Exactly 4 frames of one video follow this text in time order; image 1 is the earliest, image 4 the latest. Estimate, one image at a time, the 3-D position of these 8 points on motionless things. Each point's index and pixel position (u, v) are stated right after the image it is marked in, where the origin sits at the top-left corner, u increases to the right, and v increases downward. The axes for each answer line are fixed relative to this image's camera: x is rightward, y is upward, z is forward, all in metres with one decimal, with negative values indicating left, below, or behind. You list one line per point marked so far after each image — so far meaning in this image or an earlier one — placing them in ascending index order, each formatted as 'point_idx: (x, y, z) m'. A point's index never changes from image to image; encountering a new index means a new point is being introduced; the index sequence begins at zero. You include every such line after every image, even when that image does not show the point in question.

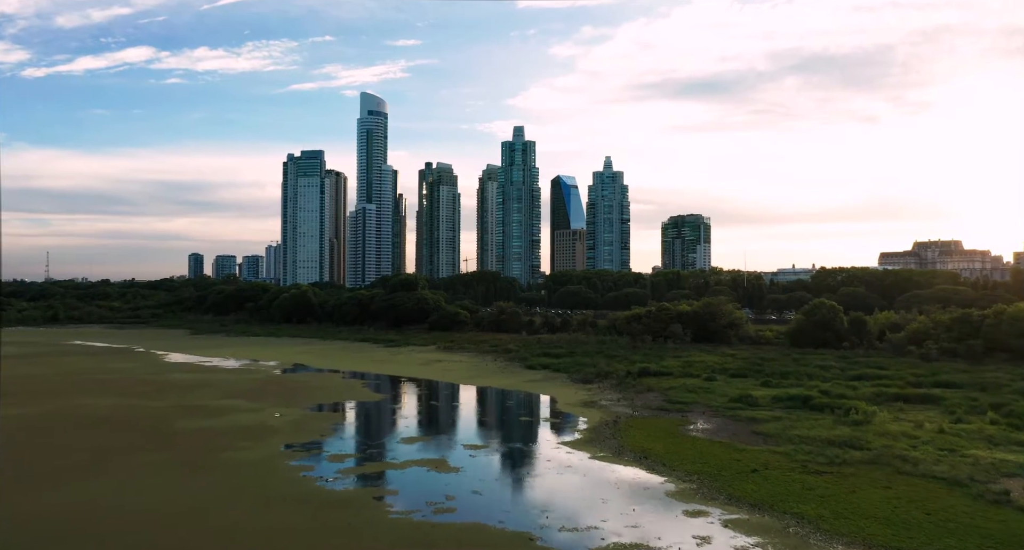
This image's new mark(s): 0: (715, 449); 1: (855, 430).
0: (+5.2, -4.4, +17.9) m
1: (+9.7, -4.4, +19.9) m
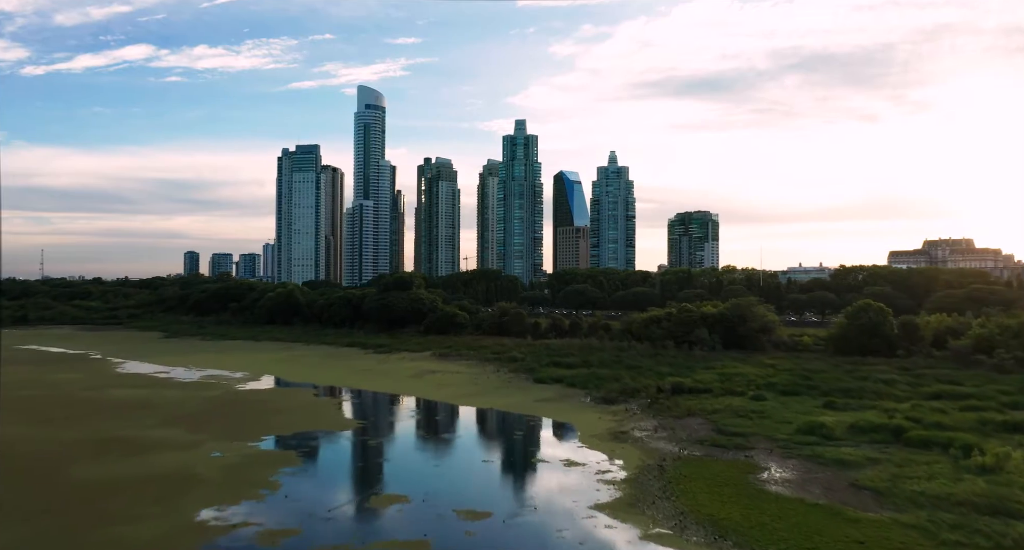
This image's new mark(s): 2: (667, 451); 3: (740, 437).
0: (+5.4, -4.3, +12.6) m
1: (+10.0, -4.3, +14.6) m
2: (+3.9, -4.4, +17.6) m
3: (+6.2, -4.4, +18.9) m
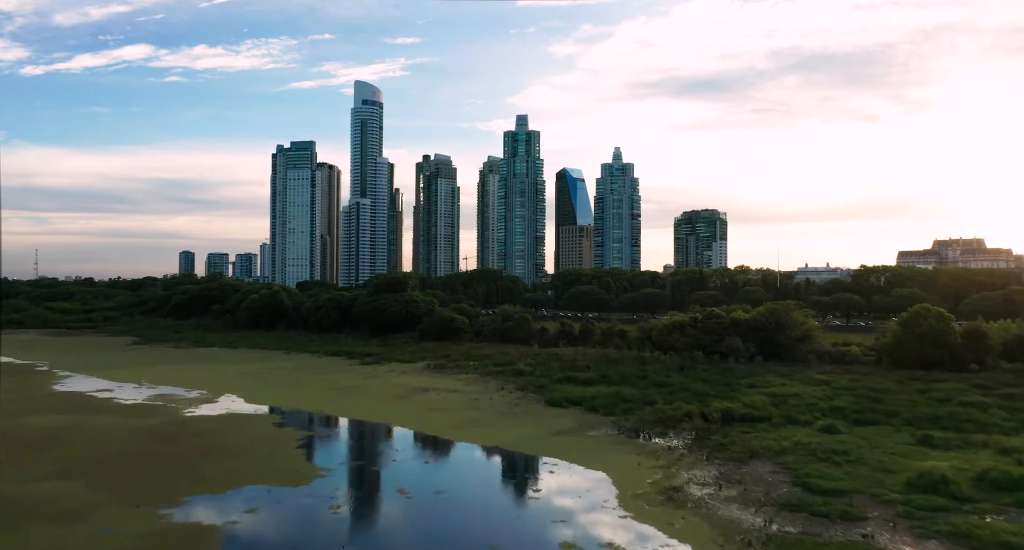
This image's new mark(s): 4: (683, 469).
0: (+5.7, -4.4, +7.6) m
1: (+10.3, -4.3, +9.6) m
2: (+4.2, -4.4, +12.5) m
3: (+6.5, -4.4, +13.9) m
4: (+4.0, -4.4, +16.2) m
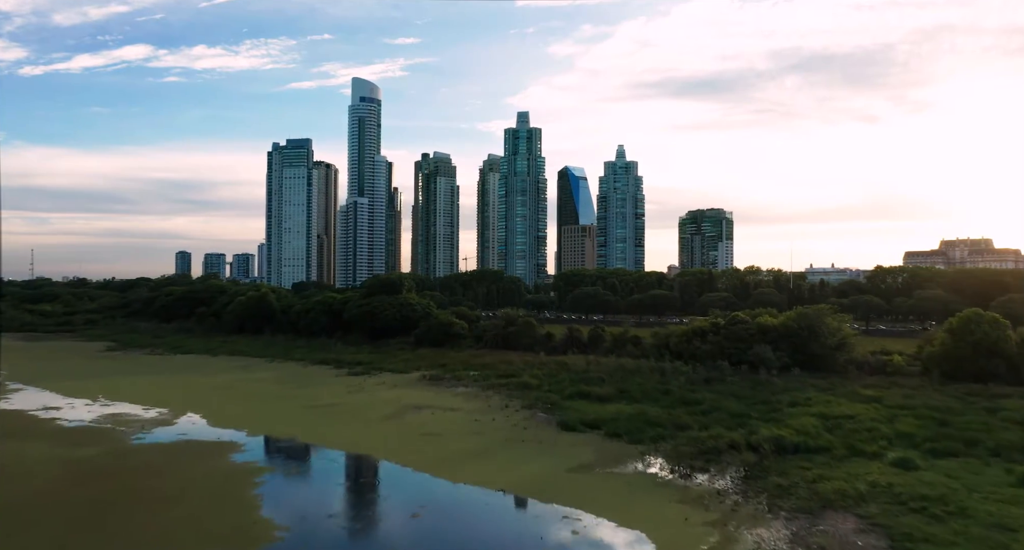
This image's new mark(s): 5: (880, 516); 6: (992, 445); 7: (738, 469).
0: (+6.0, -4.4, +4.0) m
1: (+10.5, -4.4, +6.1) m
2: (+4.4, -4.5, +9.0) m
3: (+6.7, -4.5, +10.3) m
4: (+4.2, -4.5, +12.7) m
5: (+6.9, -4.5, +13.1) m
6: (+12.7, -4.5, +18.5) m
7: (+5.3, -4.4, +16.3) m
